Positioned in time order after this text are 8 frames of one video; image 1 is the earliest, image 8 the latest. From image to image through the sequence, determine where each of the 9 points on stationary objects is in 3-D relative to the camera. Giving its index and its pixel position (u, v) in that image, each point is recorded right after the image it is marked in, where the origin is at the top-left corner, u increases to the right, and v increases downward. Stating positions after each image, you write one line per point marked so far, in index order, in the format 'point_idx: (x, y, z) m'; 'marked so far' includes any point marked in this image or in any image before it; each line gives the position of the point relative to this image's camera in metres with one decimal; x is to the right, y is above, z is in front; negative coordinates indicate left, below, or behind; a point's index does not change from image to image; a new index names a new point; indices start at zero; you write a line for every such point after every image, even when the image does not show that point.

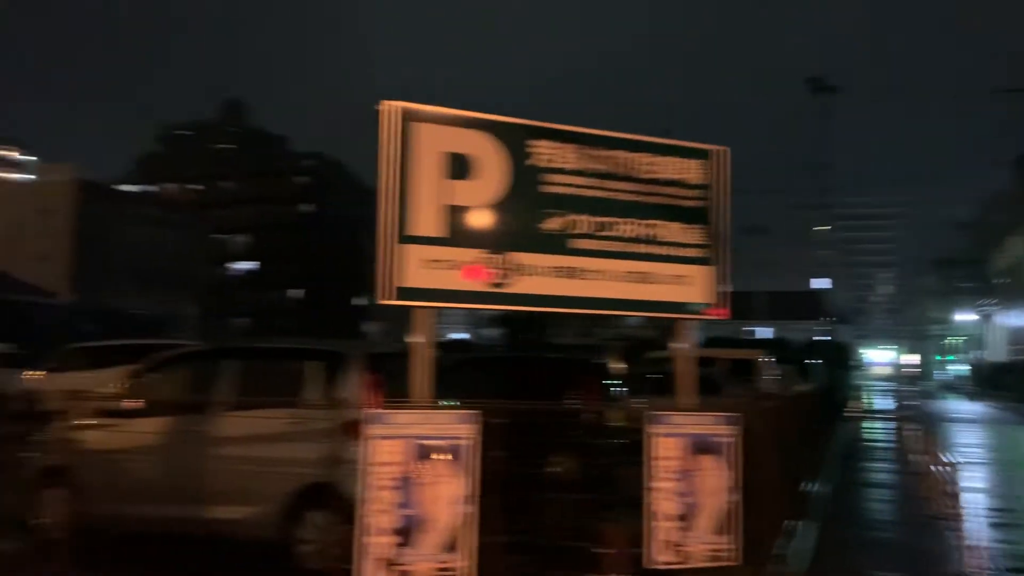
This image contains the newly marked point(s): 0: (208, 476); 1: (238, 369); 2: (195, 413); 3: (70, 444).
0: (-2.3, -1.4, +6.7) m
1: (-2.2, -0.6, +7.0) m
2: (-2.4, -1.0, +6.8) m
3: (-3.6, -1.3, +7.1) m
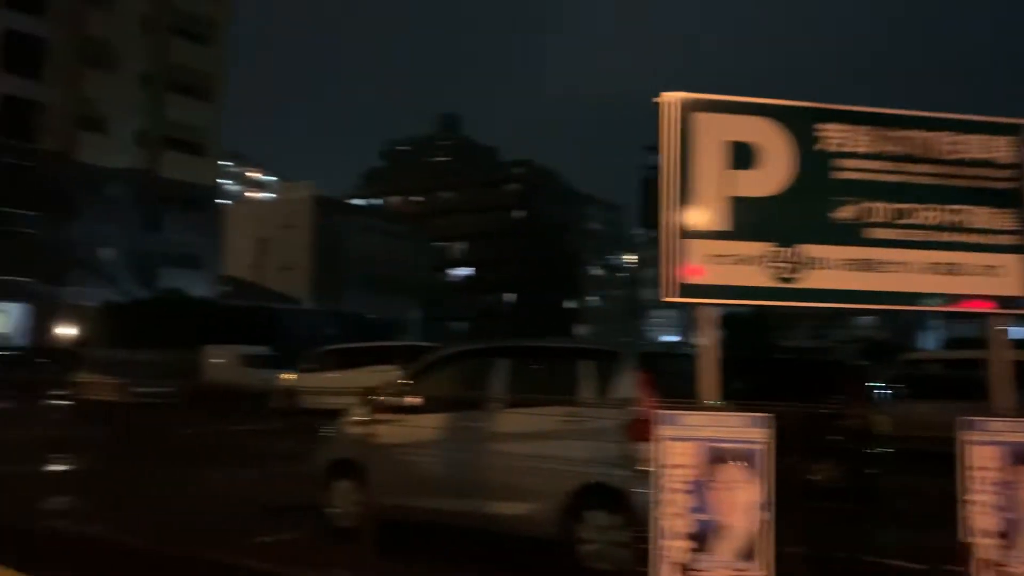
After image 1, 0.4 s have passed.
0: (-0.1, -1.5, +6.8) m
1: (0.0, -0.6, +7.1) m
2: (-0.3, -1.0, +7.0) m
3: (-1.3, -1.3, +7.6) m
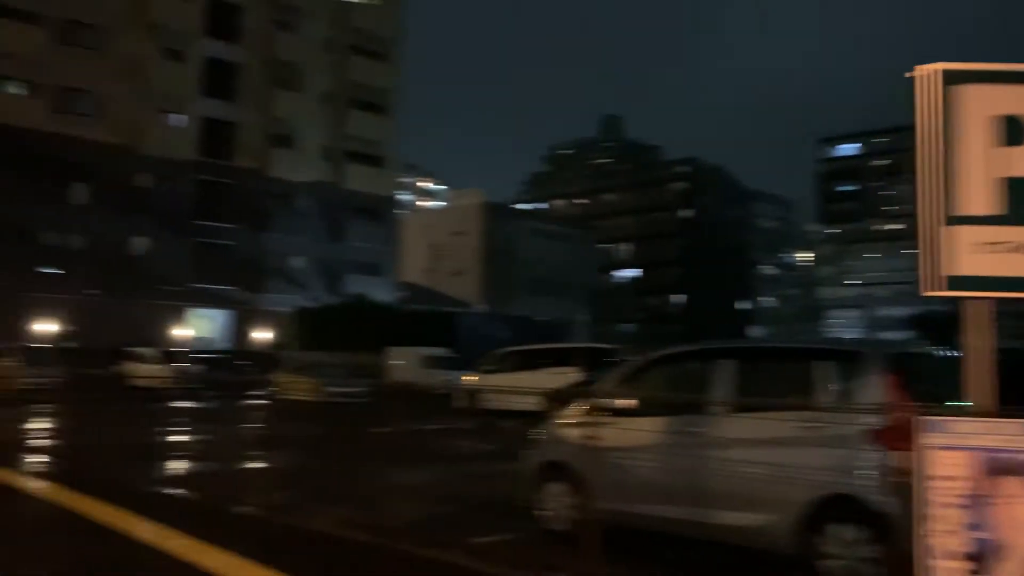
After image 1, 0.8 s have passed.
0: (+1.5, -1.4, +6.5) m
1: (+1.7, -0.6, +6.7) m
2: (+1.4, -1.0, +6.6) m
3: (+0.5, -1.3, +7.4) m
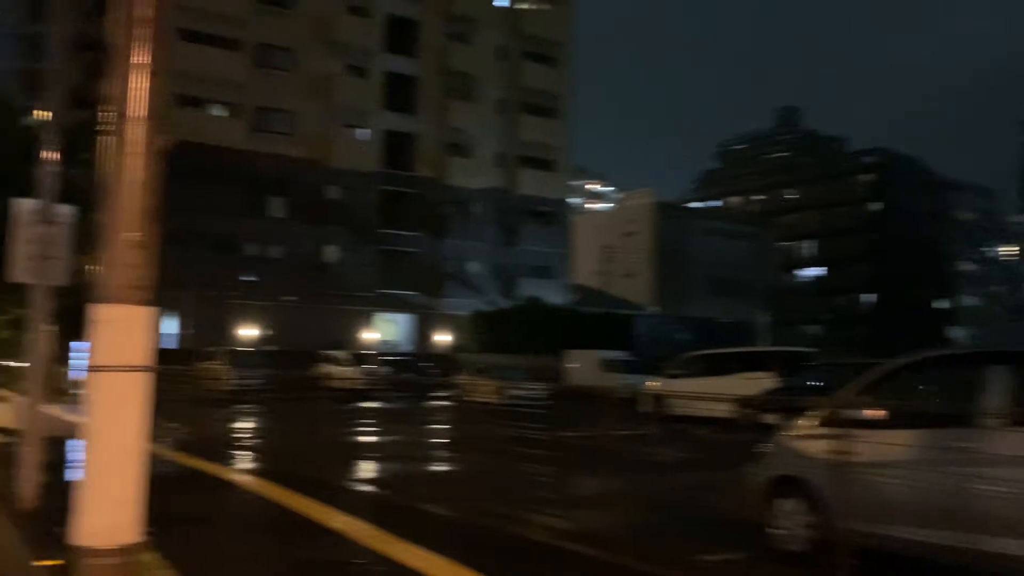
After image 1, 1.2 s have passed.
0: (+3.1, -1.4, +5.7) m
1: (+3.3, -0.6, +5.9) m
2: (+3.0, -0.9, +5.9) m
3: (+2.3, -1.3, +6.8) m
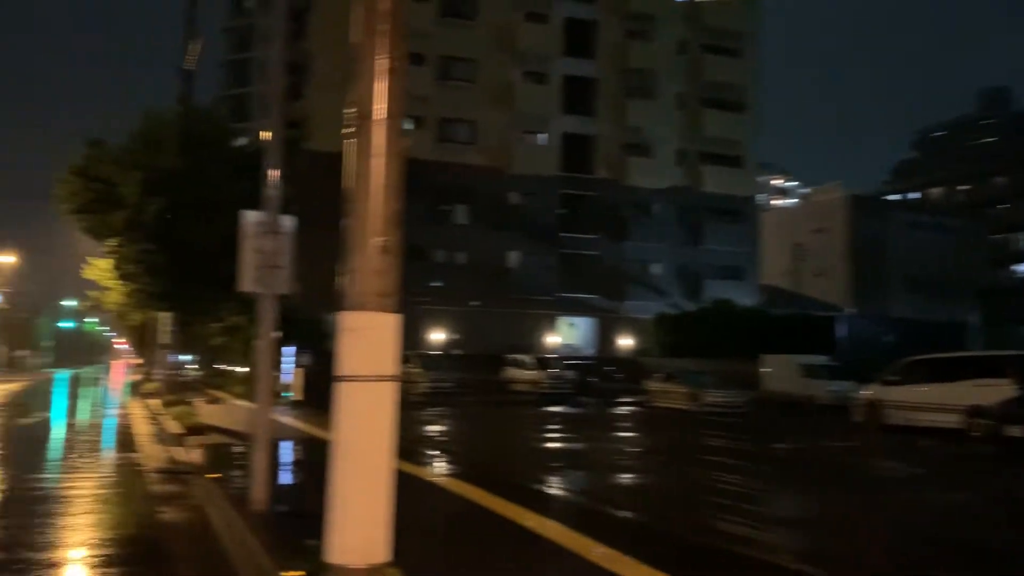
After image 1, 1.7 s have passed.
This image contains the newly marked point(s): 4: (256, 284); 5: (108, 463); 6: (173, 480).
0: (+4.6, -1.3, +4.5) m
1: (+4.8, -0.5, +4.6) m
2: (+4.5, -0.9, +4.7) m
3: (+4.0, -1.2, +5.7) m
4: (-2.9, 0.0, +9.8) m
5: (-7.0, -3.0, +15.0) m
6: (-5.1, -2.9, +13.1) m
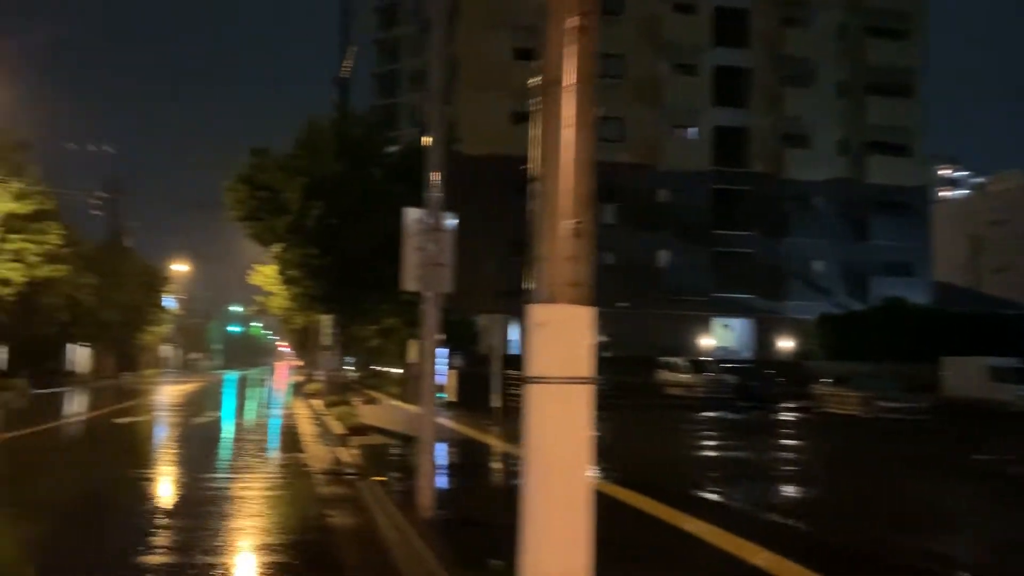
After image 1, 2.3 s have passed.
0: (+5.5, -1.2, +3.0) m
1: (+5.7, -0.4, +3.1) m
2: (+5.4, -0.8, +3.2) m
3: (+5.1, -1.1, +4.4) m
4: (-1.0, +0.1, +9.6) m
5: (-4.2, -3.1, +15.3) m
6: (-2.6, -2.9, +13.1) m
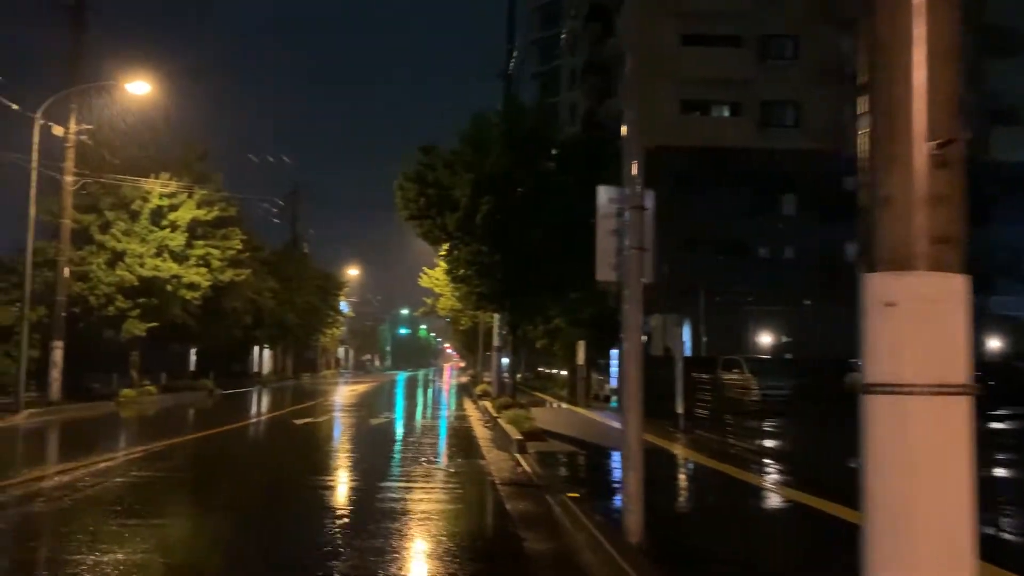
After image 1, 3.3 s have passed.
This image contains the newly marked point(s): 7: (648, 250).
0: (+6.2, -1.0, +0.7) m
1: (+6.5, -0.2, +0.7) m
2: (+6.2, -0.6, +0.9) m
3: (+6.1, -0.9, +2.1) m
4: (+1.0, +0.2, +8.3) m
5: (-1.0, -3.0, +14.5) m
6: (+0.1, -2.8, +12.0) m
7: (+1.3, +0.3, +8.3) m
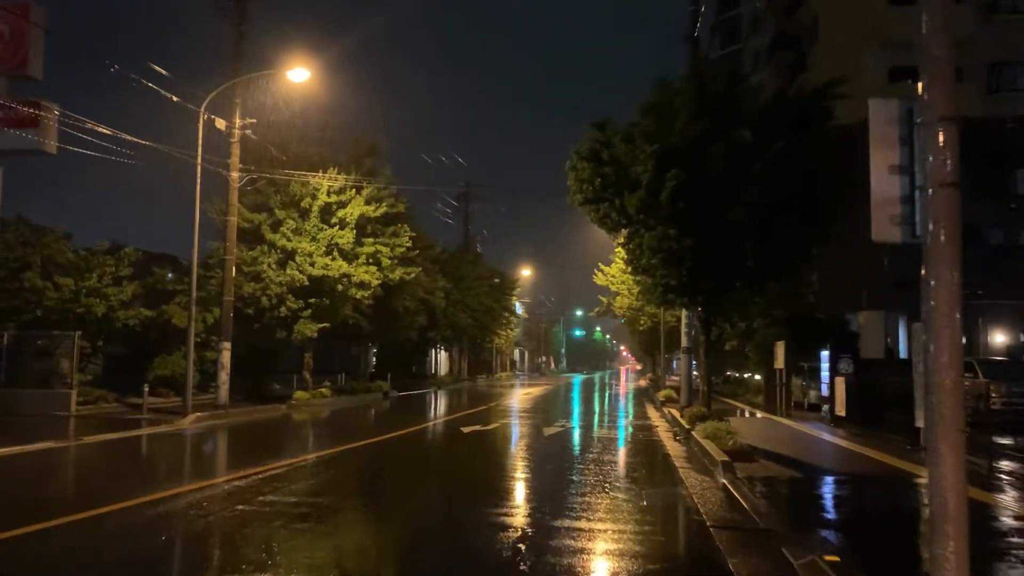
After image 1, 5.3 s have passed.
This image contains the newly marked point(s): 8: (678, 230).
0: (+6.1, -0.7, -3.1) m
1: (+6.3, +0.1, -3.0) m
2: (+6.1, -0.2, -2.8) m
3: (+6.2, -0.6, -1.7) m
4: (+2.4, +0.4, +5.4) m
5: (+1.8, -2.9, +11.9) m
6: (+2.4, -2.6, +9.3) m
7: (+2.8, +0.6, +5.4) m
8: (+3.4, +1.2, +18.1) m
